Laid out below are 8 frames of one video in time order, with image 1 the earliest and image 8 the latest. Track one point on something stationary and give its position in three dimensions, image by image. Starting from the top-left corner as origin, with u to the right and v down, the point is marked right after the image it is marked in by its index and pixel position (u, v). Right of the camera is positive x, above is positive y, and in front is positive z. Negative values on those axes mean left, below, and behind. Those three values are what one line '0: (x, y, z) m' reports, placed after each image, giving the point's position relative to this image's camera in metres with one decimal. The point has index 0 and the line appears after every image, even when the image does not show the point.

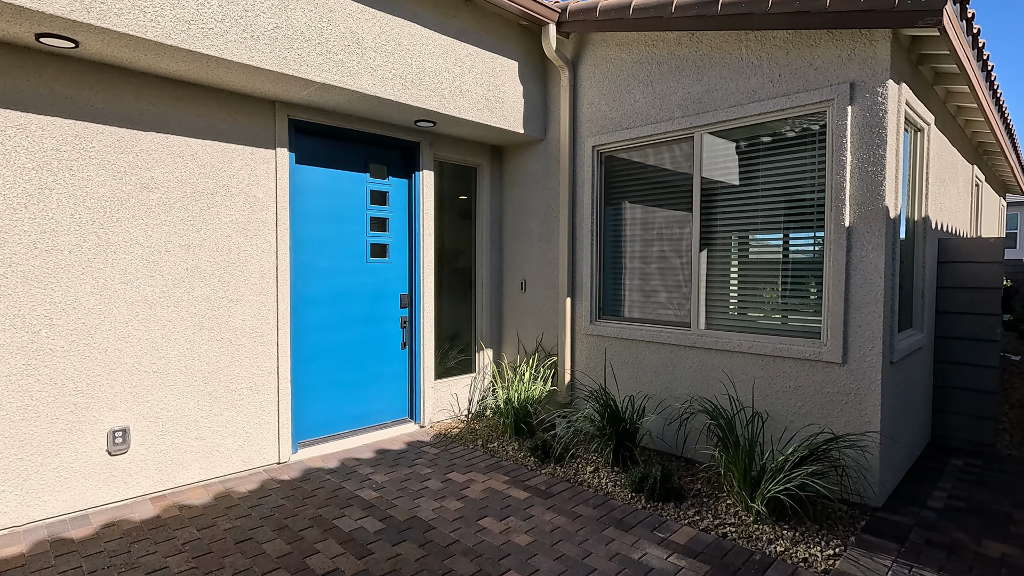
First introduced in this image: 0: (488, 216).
0: (-0.2, +0.7, +5.1) m
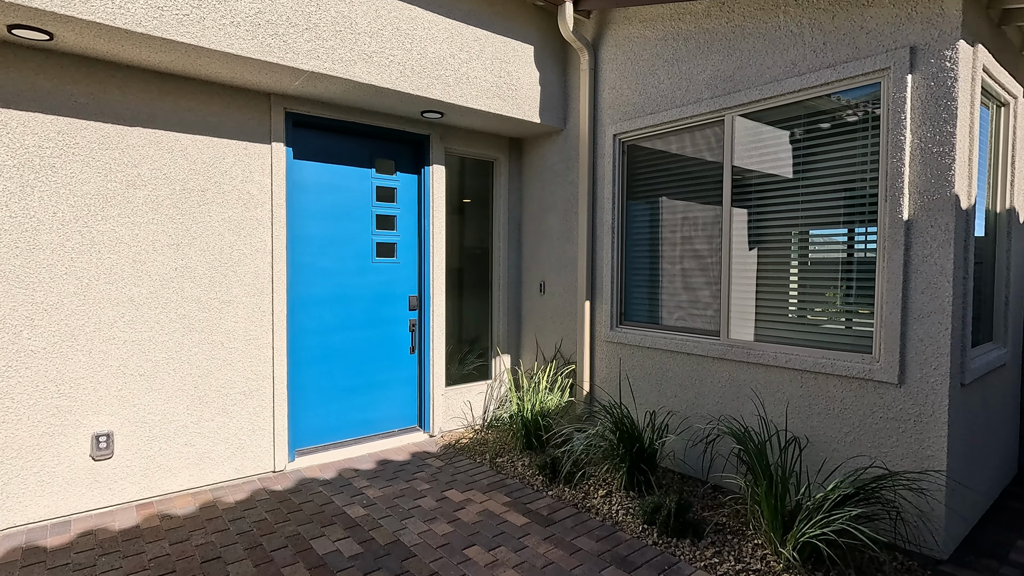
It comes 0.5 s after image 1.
0: (-0.1, +0.7, +4.8) m
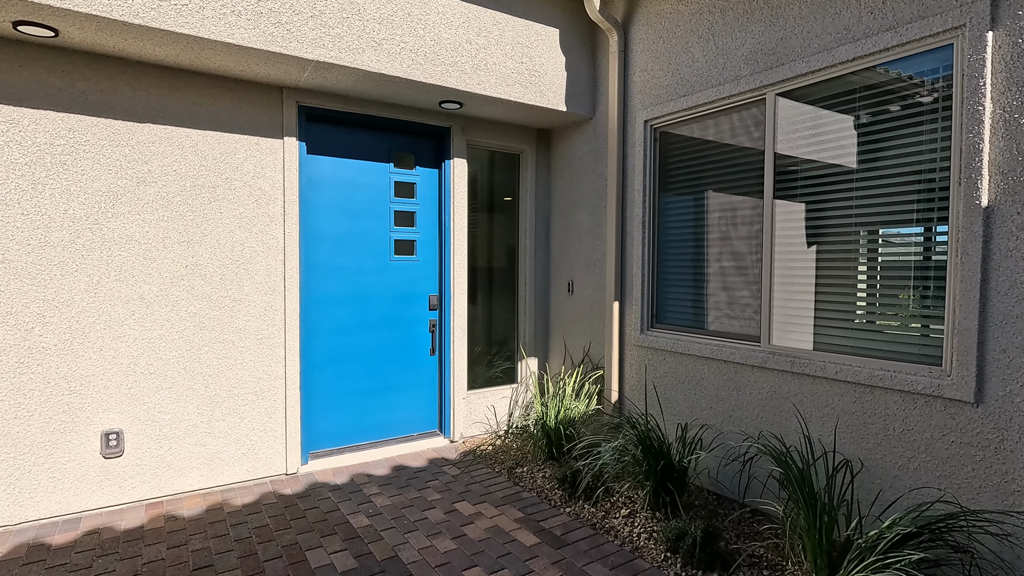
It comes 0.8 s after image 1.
0: (+0.2, +0.7, +4.6) m
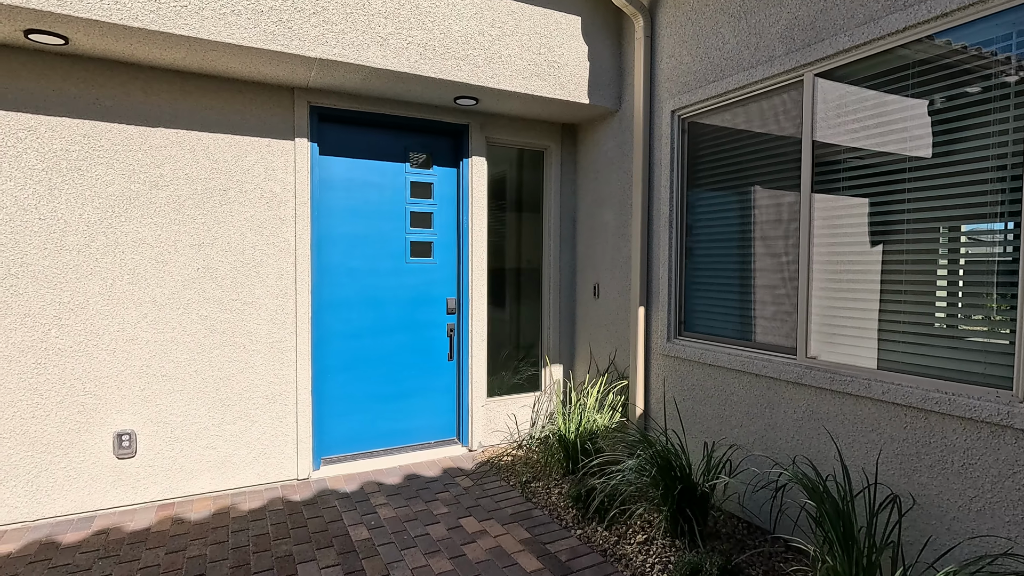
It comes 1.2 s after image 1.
0: (+0.4, +0.7, +4.4) m
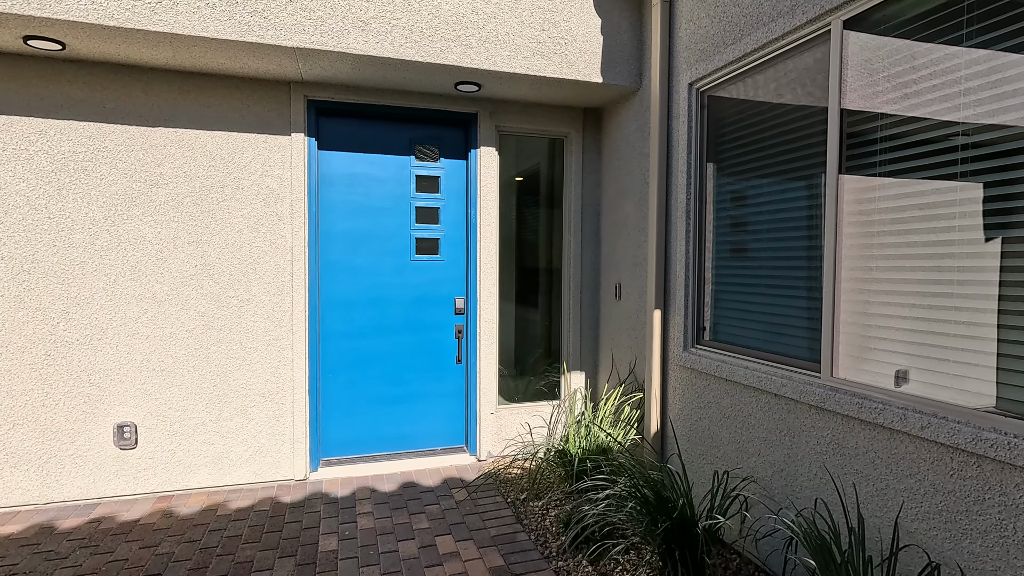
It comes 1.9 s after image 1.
0: (+0.5, +0.7, +4.0) m
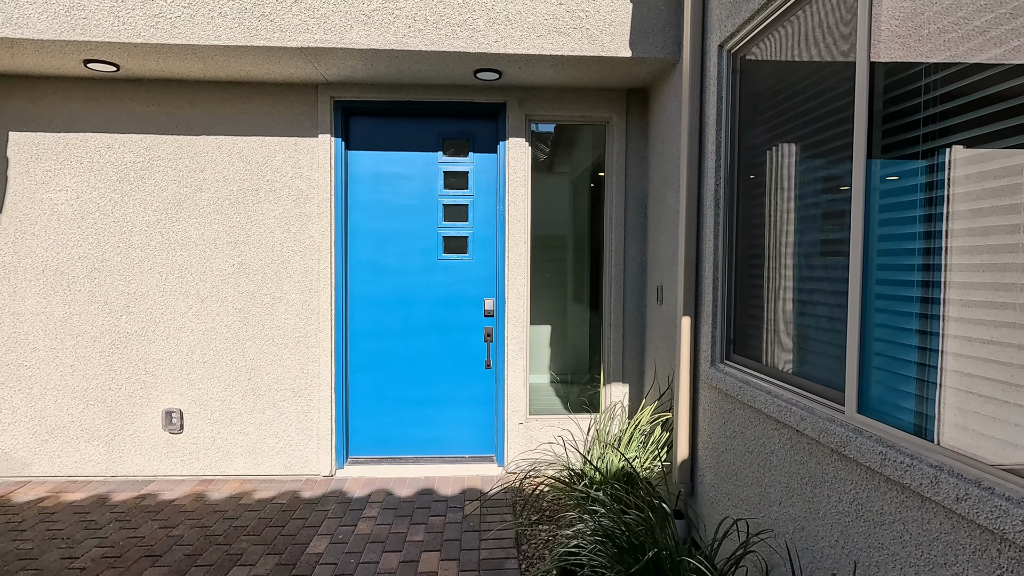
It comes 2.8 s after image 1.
0: (+0.7, +0.6, +3.6) m
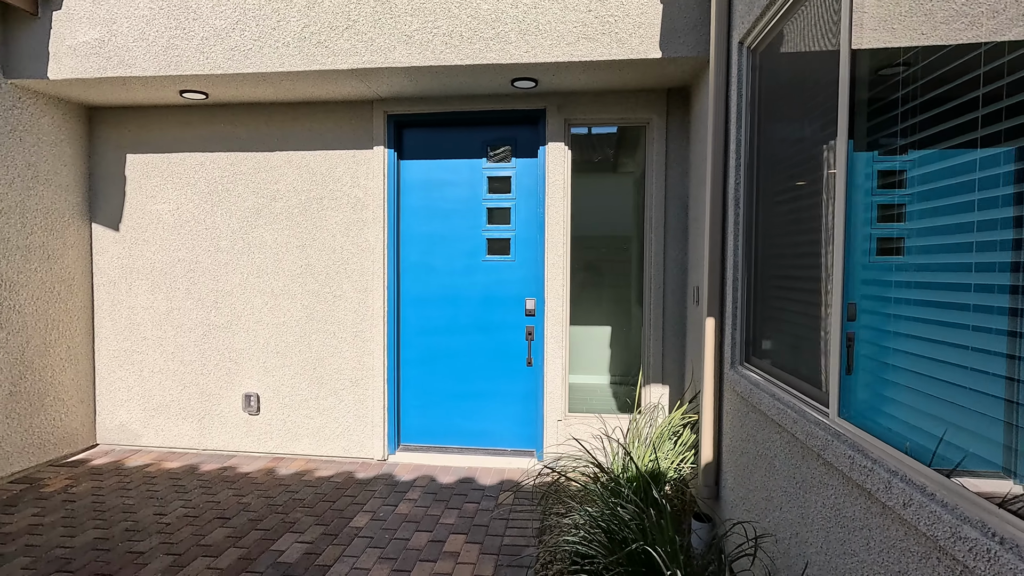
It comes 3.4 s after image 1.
0: (+1.0, +0.6, +3.6) m
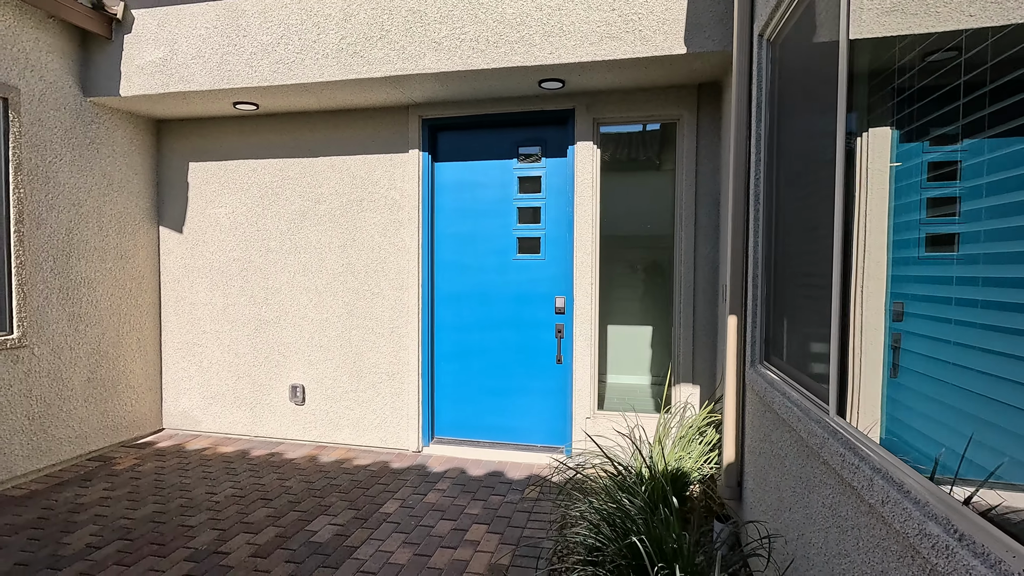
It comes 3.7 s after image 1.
0: (+1.2, +0.6, +3.5) m
